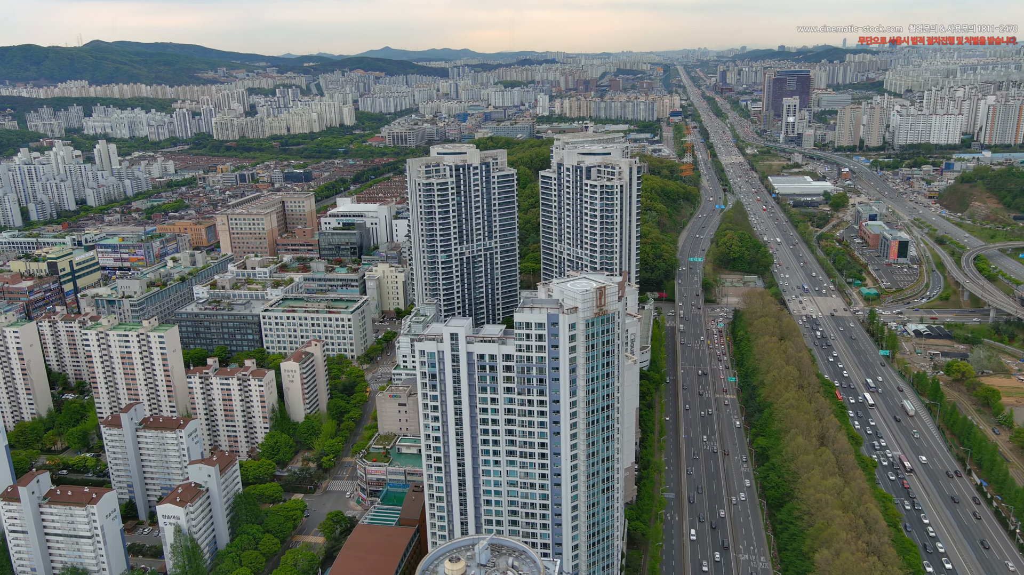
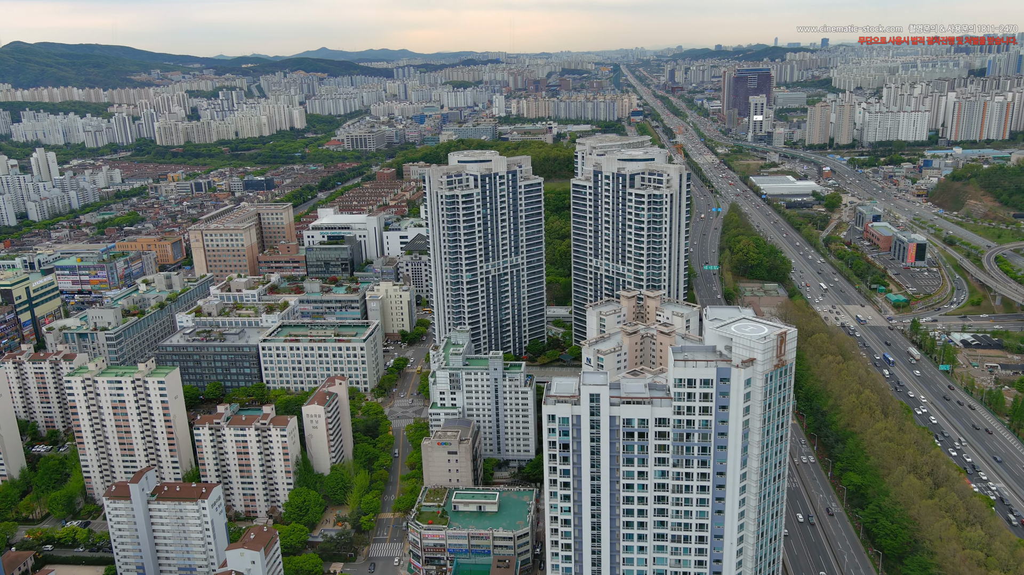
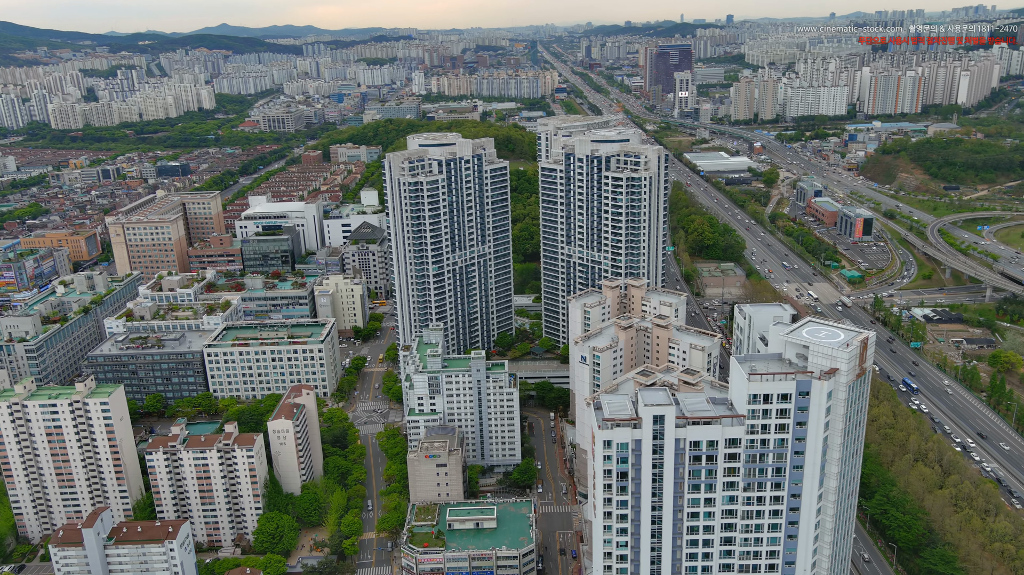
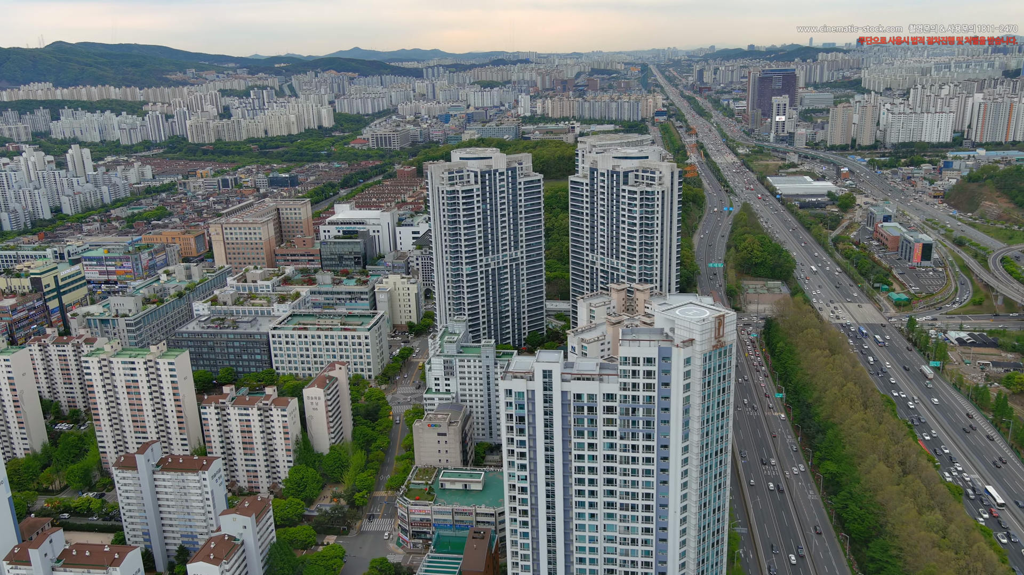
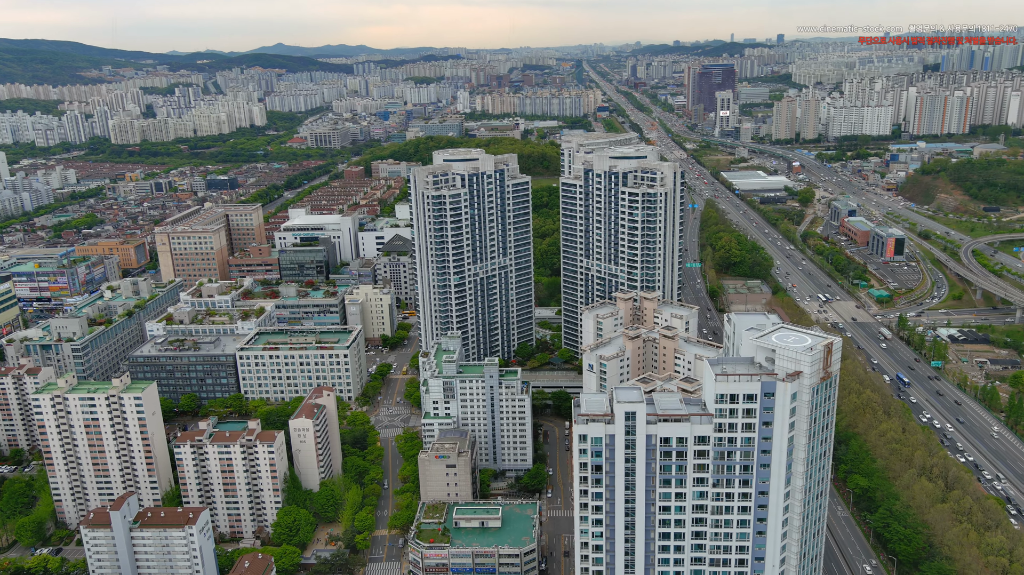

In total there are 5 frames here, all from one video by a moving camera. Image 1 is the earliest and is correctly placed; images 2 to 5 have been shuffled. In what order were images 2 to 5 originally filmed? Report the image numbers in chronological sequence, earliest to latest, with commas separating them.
4, 2, 5, 3
